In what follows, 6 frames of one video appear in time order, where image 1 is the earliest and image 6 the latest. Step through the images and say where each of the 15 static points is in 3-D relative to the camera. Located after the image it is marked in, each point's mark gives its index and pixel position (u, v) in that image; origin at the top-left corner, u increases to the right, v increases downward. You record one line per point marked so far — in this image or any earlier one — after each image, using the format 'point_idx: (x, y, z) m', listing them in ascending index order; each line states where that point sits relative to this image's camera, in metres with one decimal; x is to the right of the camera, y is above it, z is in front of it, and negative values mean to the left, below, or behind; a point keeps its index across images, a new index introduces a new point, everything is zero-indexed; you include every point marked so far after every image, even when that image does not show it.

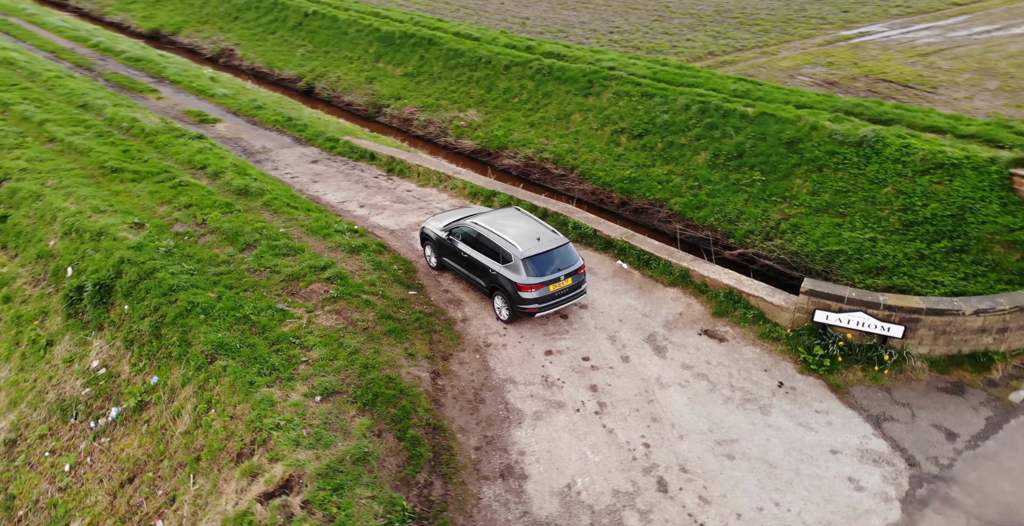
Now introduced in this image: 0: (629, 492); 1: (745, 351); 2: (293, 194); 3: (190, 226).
0: (+1.6, -3.2, +8.0) m
1: (+4.3, -1.6, +10.5) m
2: (-7.0, +2.3, +19.4) m
3: (-8.8, +1.1, +15.7) m
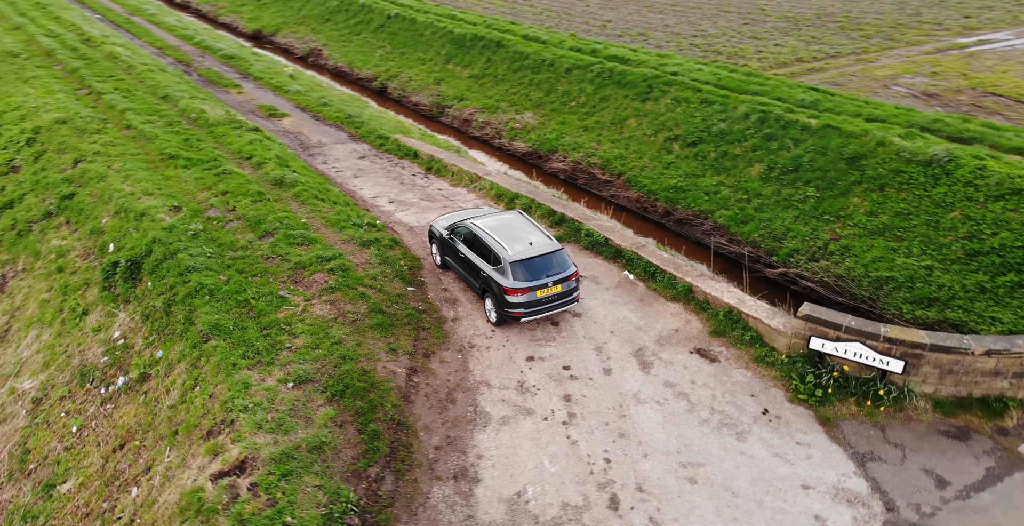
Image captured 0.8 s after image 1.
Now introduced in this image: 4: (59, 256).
0: (+0.9, -3.3, +7.7) m
1: (+3.9, -1.9, +9.9) m
2: (-6.1, +2.6, +20.0) m
3: (-8.3, +1.5, +16.5) m
4: (-13.2, +0.3, +16.8) m
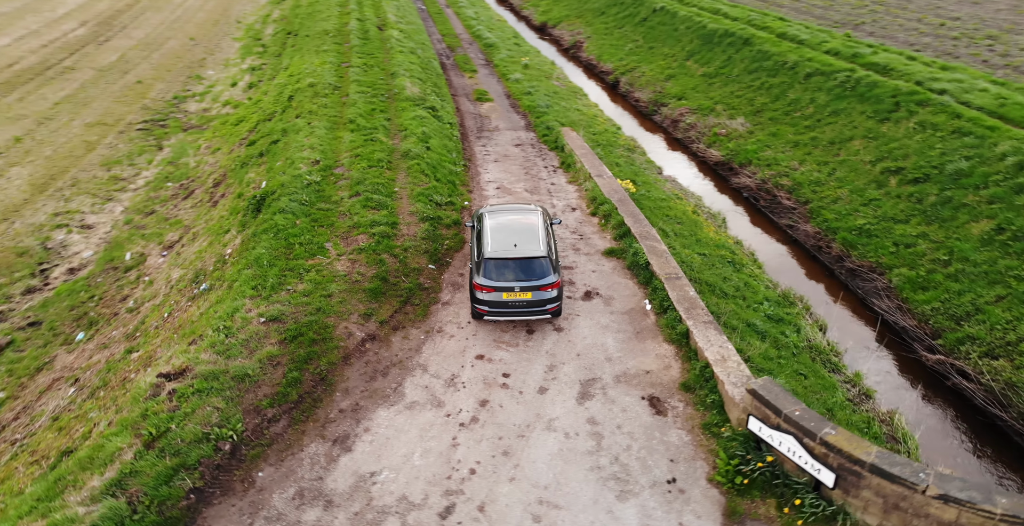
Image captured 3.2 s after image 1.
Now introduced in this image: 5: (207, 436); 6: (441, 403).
0: (-1.4, -3.3, +7.7) m
1: (+2.4, -2.6, +8.7) m
2: (-2.1, +3.6, +21.4) m
3: (-5.6, +3.1, +19.1) m
4: (-10.2, +2.9, +21.2) m
5: (-4.4, -2.5, +8.2) m
6: (-1.2, -2.3, +9.4) m
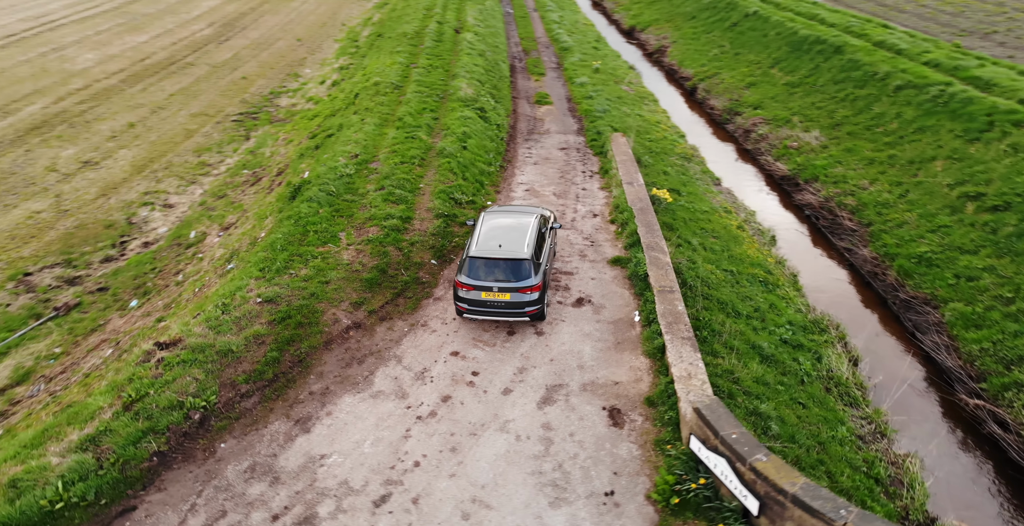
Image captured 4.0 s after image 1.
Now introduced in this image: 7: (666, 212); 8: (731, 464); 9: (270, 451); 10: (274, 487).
0: (-2.3, -3.2, +8.0) m
1: (+1.6, -2.8, +8.5) m
2: (-0.8, +3.6, +21.7) m
3: (-4.6, +3.4, +19.8) m
4: (-8.9, +3.5, +22.4) m
5: (-5.2, -2.2, +8.9) m
6: (-1.8, -2.2, +9.6) m
7: (+5.4, +1.7, +19.3) m
8: (+2.6, -2.5, +6.7) m
9: (-3.7, -2.8, +8.6) m
10: (-3.3, -3.2, +7.8) m
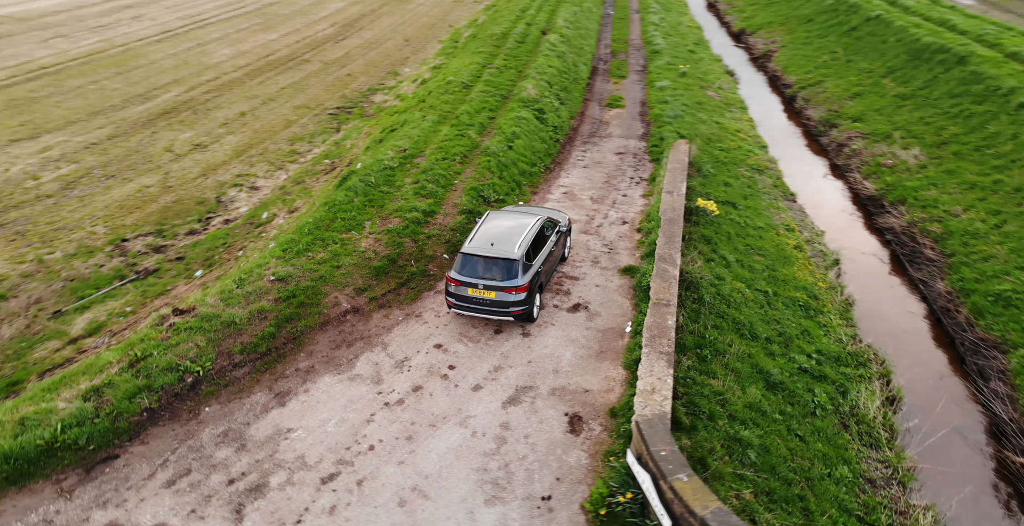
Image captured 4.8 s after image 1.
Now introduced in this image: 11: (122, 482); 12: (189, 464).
0: (-3.1, -2.9, +8.6) m
1: (+0.9, -2.9, +8.5) m
2: (+0.9, +3.6, +21.9) m
3: (-3.2, +3.7, +20.5) m
4: (-7.0, +4.1, +23.7) m
5: (-5.8, -1.8, +9.8) m
6: (-2.3, -2.1, +10.1) m
7: (+6.5, +1.3, +18.6) m
8: (+1.6, -2.6, +6.6) m
9: (-4.3, -2.5, +9.3) m
10: (-4.1, -2.9, +8.5) m
11: (-5.5, -3.1, +7.9) m
12: (-4.7, -2.9, +8.3) m
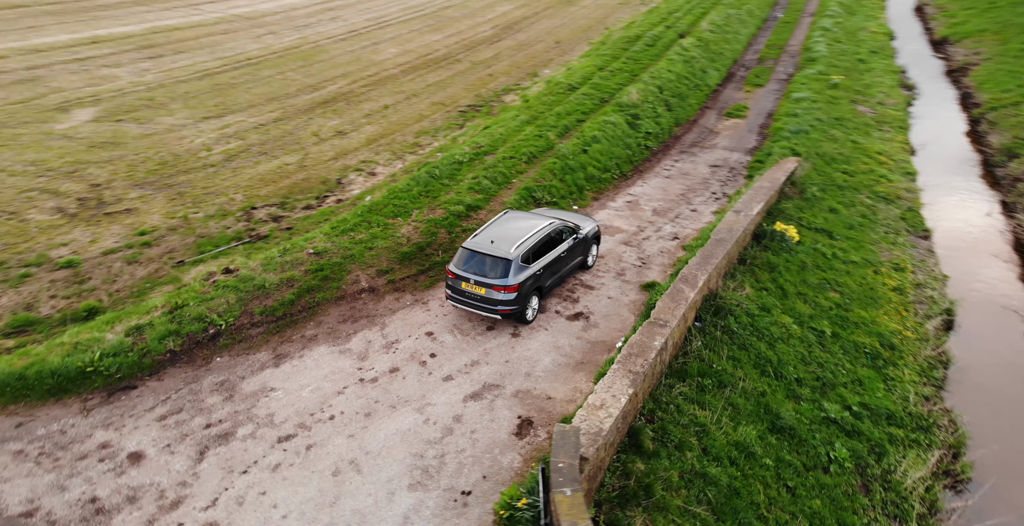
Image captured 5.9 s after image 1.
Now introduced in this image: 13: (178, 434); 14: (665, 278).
0: (-3.9, -2.5, +9.6) m
1: (-0.1, -2.9, +8.7) m
2: (+3.6, +3.3, +21.6) m
3: (-0.6, +3.9, +21.2) m
4: (-3.6, +4.8, +25.2) m
5: (-6.1, -1.1, +11.4) m
6: (-2.8, -1.8, +10.9) m
7: (+8.0, +0.4, +17.2) m
8: (+0.2, -2.7, +6.6) m
9: (-4.9, -2.0, +10.6) m
10: (-4.9, -2.3, +9.8) m
11: (-6.4, -2.4, +9.5) m
12: (-5.6, -2.3, +9.7) m
13: (-5.3, -2.7, +9.1) m
14: (+3.8, -0.4, +13.9) m
